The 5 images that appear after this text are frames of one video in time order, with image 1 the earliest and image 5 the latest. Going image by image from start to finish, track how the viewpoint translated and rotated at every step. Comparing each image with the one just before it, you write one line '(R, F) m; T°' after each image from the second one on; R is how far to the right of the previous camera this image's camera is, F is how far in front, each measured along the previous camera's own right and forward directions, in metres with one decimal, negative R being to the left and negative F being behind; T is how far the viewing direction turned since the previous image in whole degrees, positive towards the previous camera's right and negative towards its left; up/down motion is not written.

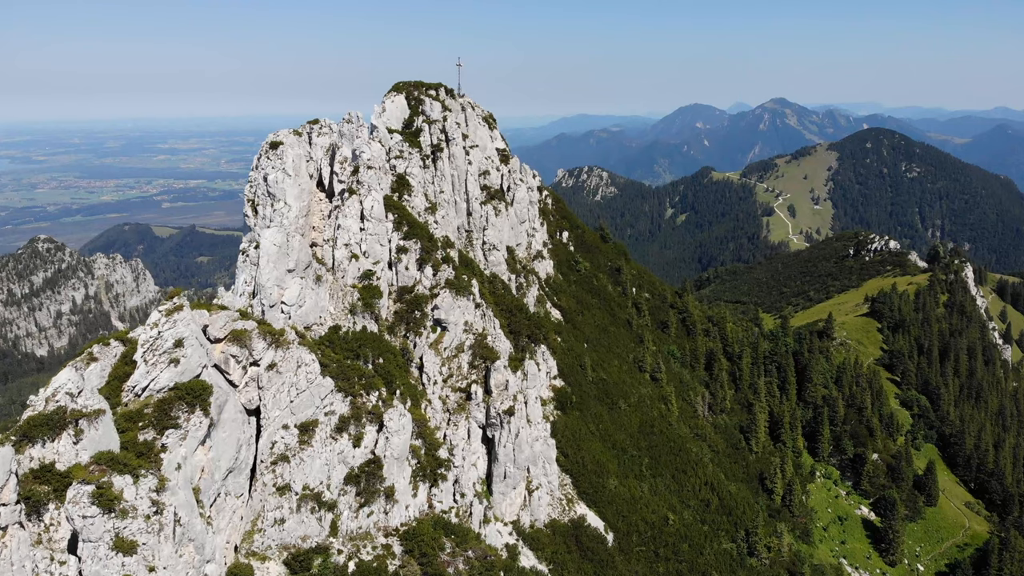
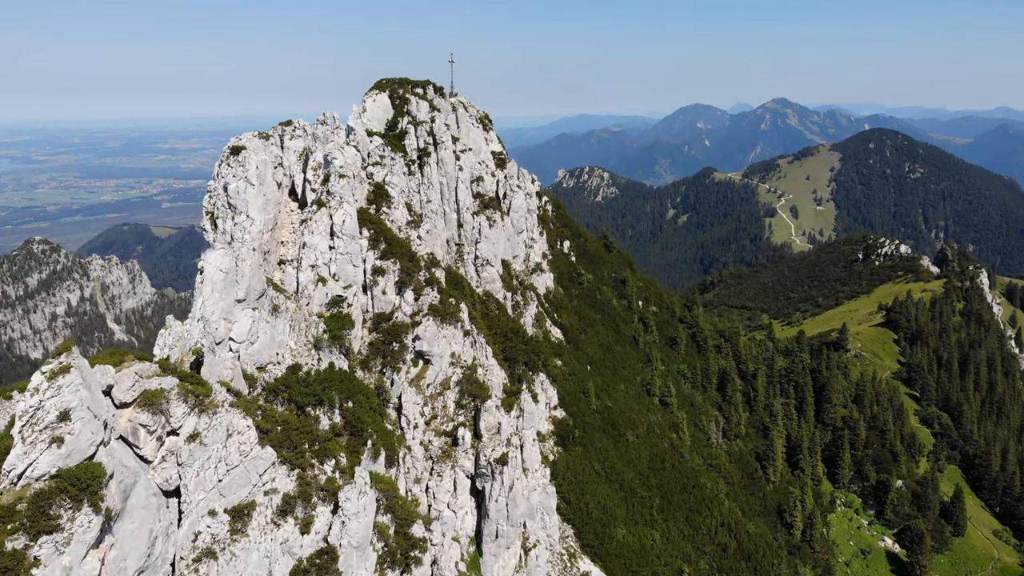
(+0.7, +8.6) m; 0°
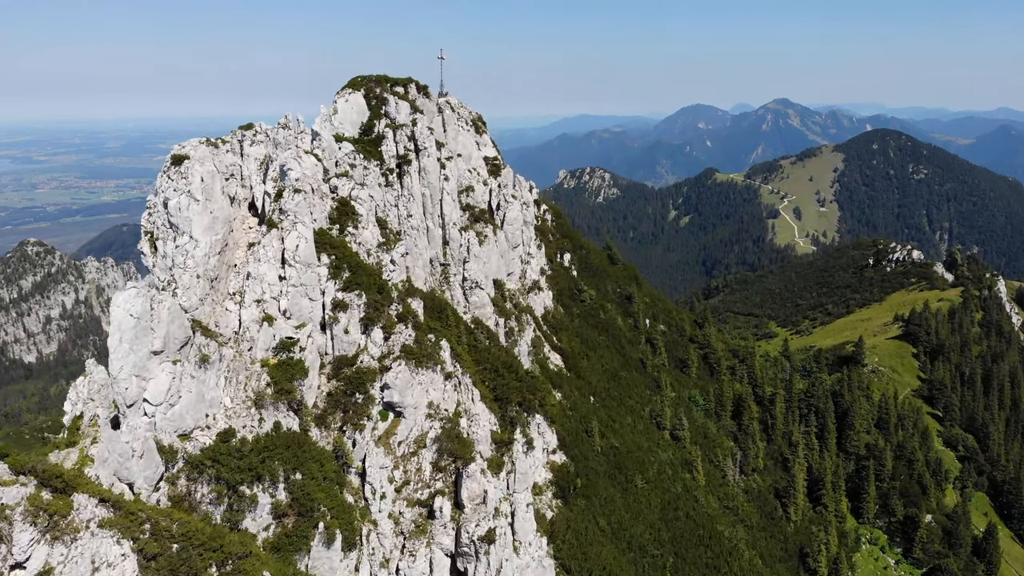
(+1.0, +9.4) m; 0°
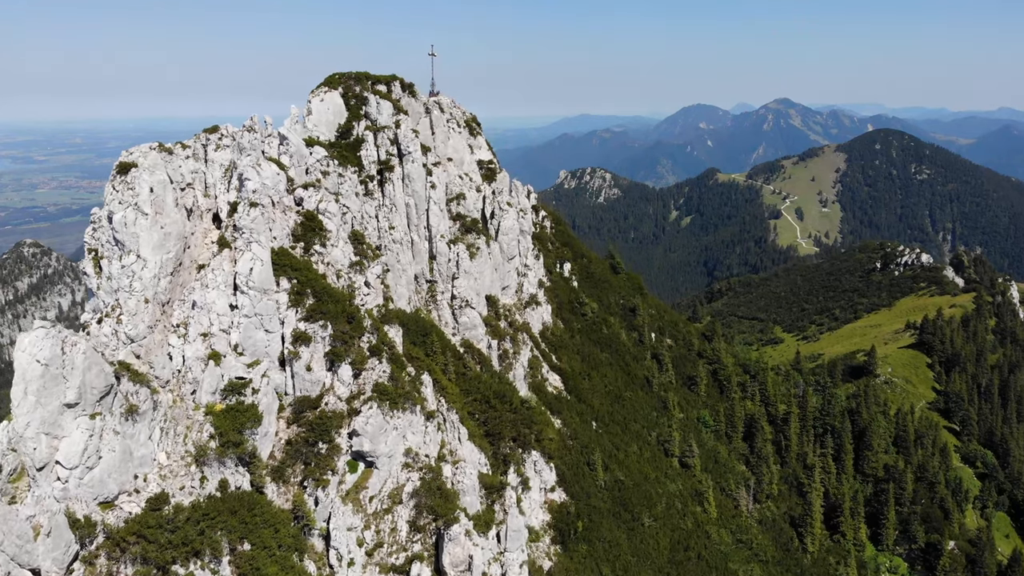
(+0.7, +6.4) m; 0°
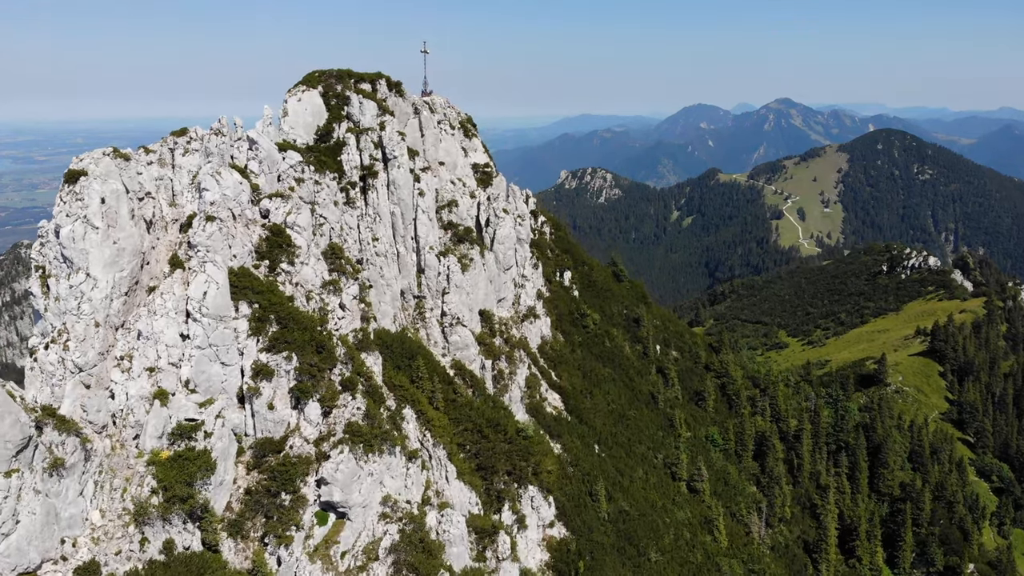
(+0.5, +4.9) m; 0°
